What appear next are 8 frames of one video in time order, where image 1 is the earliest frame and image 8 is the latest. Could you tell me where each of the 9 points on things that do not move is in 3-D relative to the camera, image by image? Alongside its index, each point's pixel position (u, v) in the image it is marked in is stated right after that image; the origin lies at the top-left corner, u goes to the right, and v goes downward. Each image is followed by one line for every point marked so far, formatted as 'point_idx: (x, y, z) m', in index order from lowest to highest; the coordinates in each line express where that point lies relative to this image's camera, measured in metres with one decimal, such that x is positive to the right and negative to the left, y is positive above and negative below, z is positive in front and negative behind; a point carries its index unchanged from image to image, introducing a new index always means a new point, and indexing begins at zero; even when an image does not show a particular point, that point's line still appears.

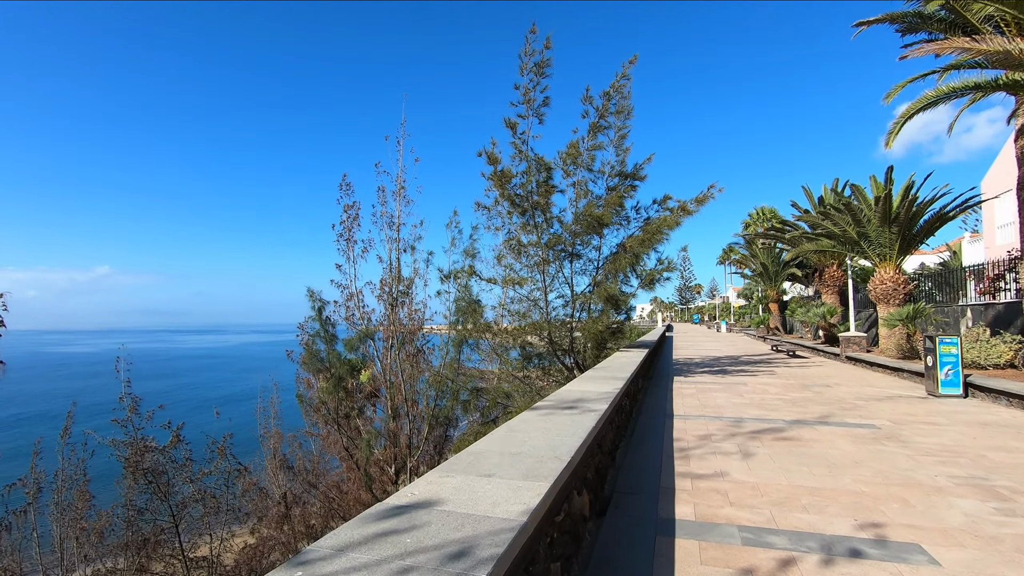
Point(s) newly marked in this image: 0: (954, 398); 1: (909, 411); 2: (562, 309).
0: (+9.4, -2.3, +11.5) m
1: (+7.3, -2.3, +9.9) m
2: (+1.4, -0.6, +14.8) m
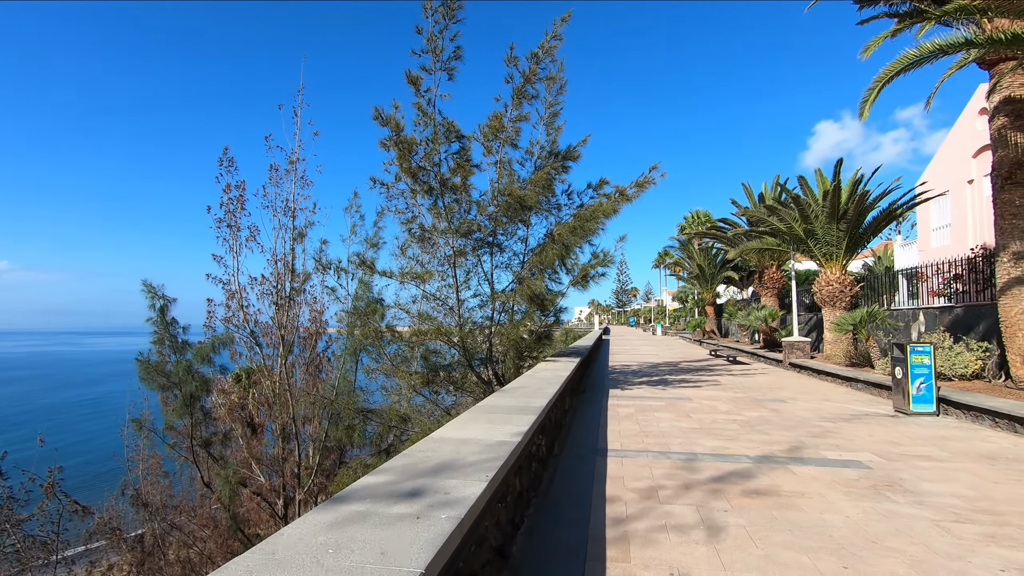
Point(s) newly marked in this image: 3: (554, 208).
0: (+7.6, -2.3, +9.8) m
1: (+5.6, -2.2, +8.0) m
2: (-0.8, -0.5, +12.3) m
3: (+1.0, +1.9, +13.1) m
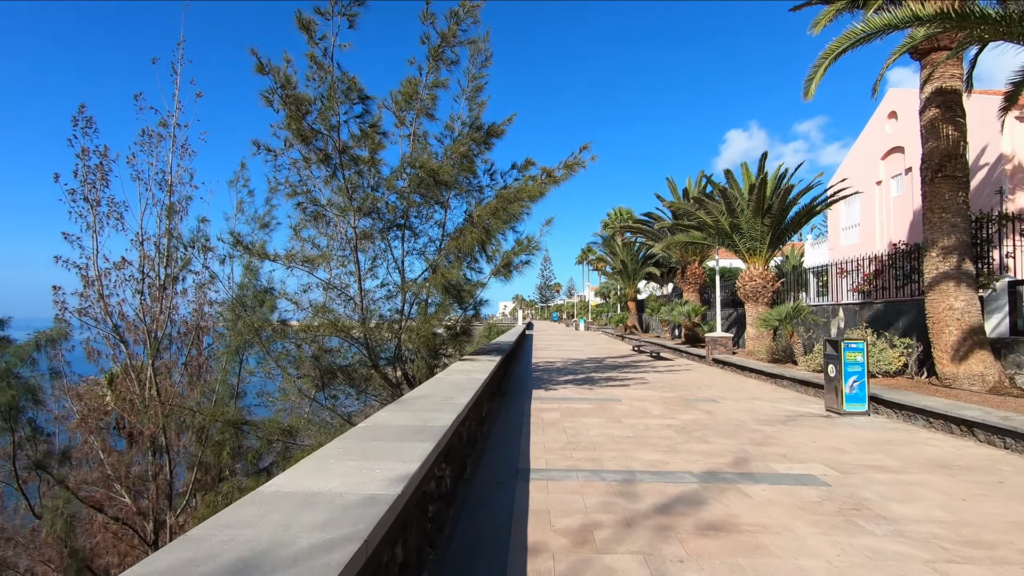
0: (+6.1, -2.2, +9.4) m
1: (+4.4, -2.1, +7.3) m
2: (-2.5, -0.3, +10.7) m
3: (-0.8, +2.2, +11.7) m
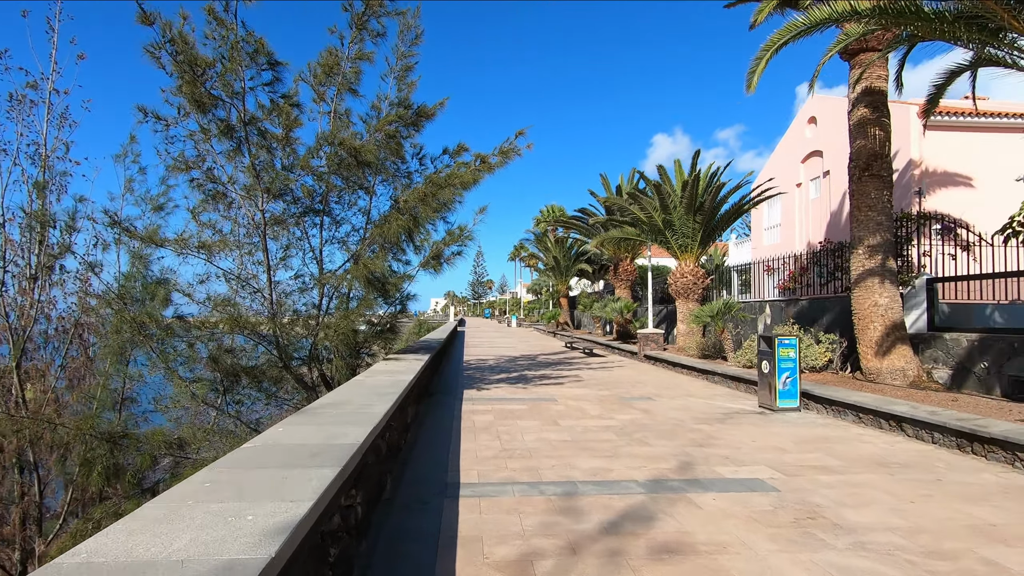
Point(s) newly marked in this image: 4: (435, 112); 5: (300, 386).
0: (+4.9, -2.2, +9.4) m
1: (+3.5, -2.0, +7.2) m
2: (-3.8, -0.1, +9.6) m
3: (-2.2, +2.3, +10.8) m
4: (-1.8, +4.1, +12.6) m
5: (-3.8, -1.8, +9.7) m
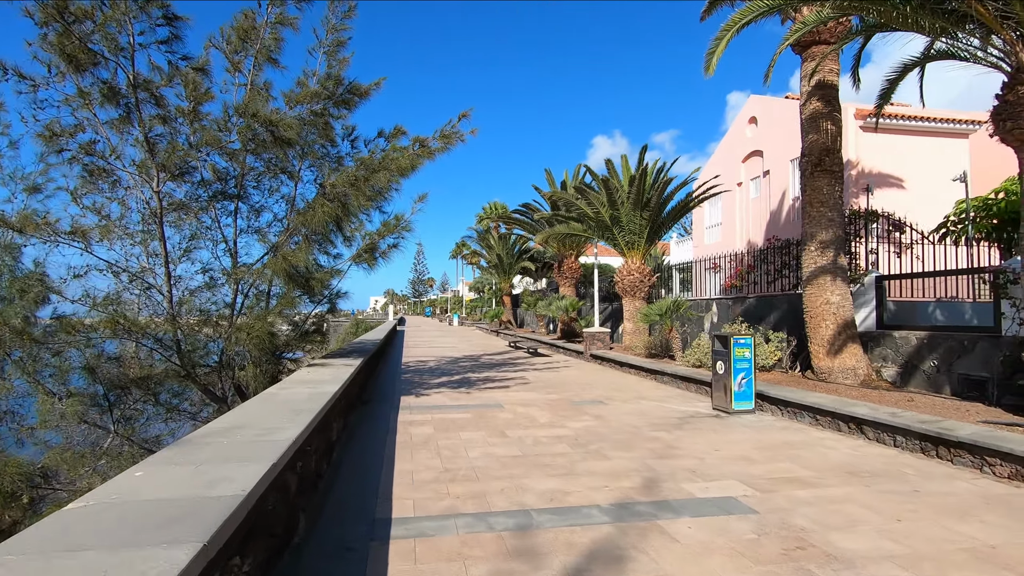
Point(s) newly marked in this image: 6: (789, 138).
0: (+3.9, -2.1, +9.1) m
1: (+2.8, -2.0, +6.7) m
2: (-4.7, -0.1, +8.3) m
3: (-3.2, +2.4, +9.7) m
4: (-3.0, +4.2, +11.5) m
5: (-4.7, -1.7, +8.4) m
6: (+9.5, +5.2, +18.6) m
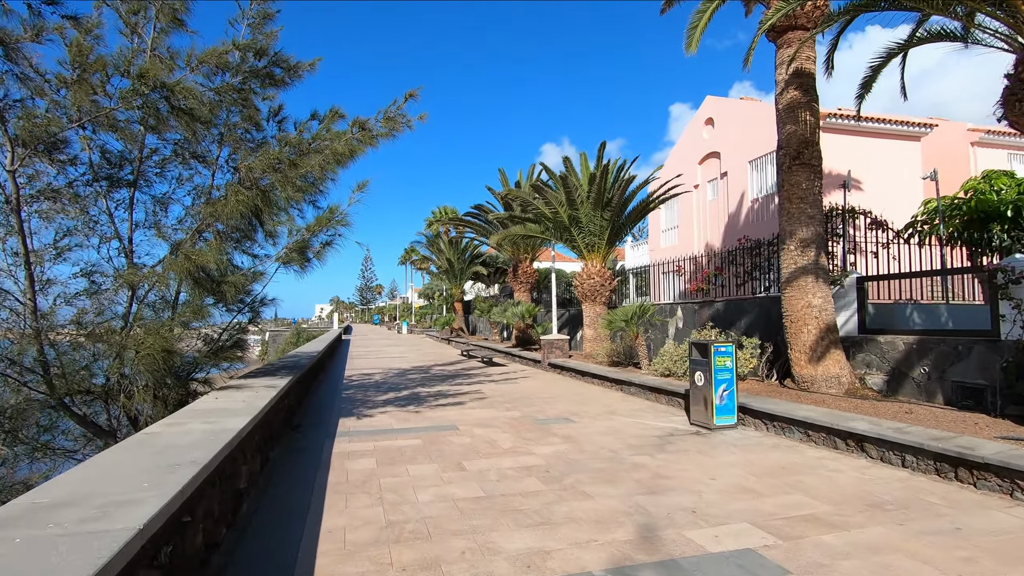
0: (+3.3, -2.2, +8.2) m
1: (+2.4, -2.0, +5.7) m
2: (-5.2, -0.2, +6.7) m
3: (-3.9, +2.3, +8.2) m
4: (-3.9, +4.1, +10.0) m
5: (-5.3, -1.8, +6.7) m
6: (+8.0, +5.0, +18.3) m
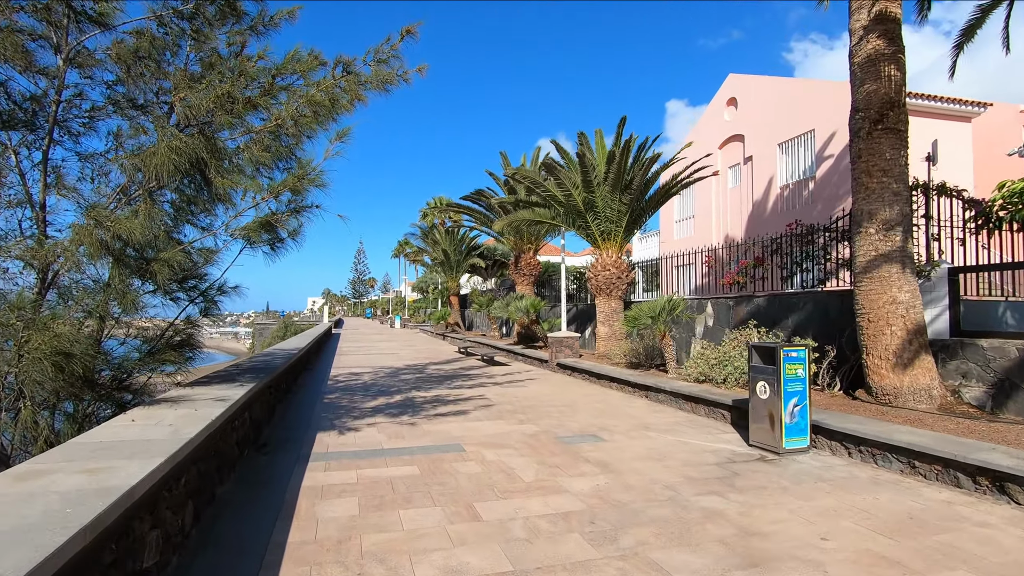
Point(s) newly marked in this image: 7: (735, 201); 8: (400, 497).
0: (+3.5, -2.0, +6.6) m
1: (+2.7, -1.9, +4.1) m
2: (-4.9, 0.0, +4.9) m
3: (-3.6, +2.5, +6.5) m
4: (-3.6, +4.3, +8.3) m
5: (-5.0, -1.6, +5.0) m
6: (+8.1, +5.2, +16.7) m
7: (+7.7, +3.0, +18.5) m
8: (-1.0, -1.9, +5.0) m
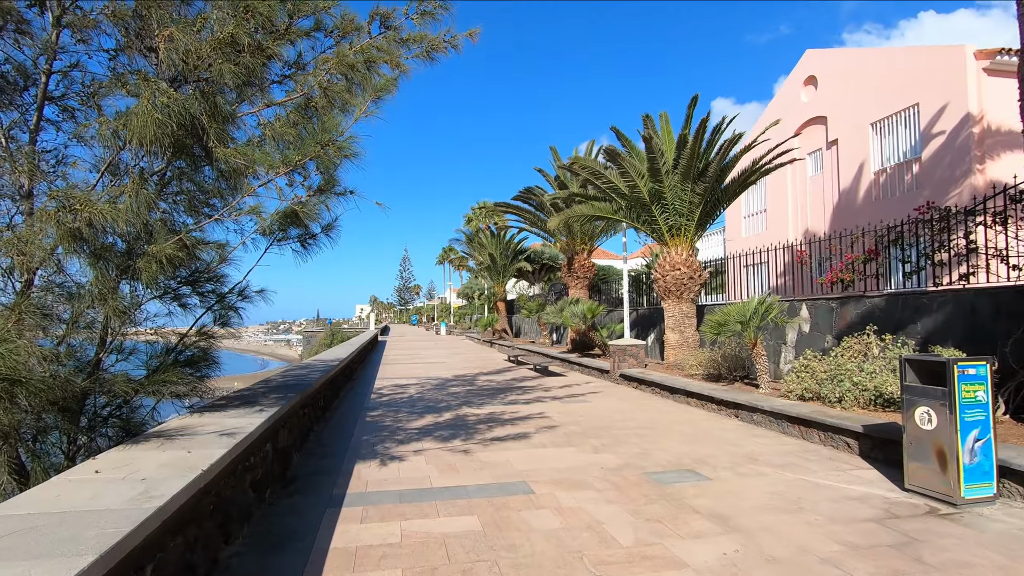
0: (+4.3, -2.0, +4.9) m
1: (+3.2, -1.9, +2.5) m
2: (-4.3, 0.0, +4.0) m
3: (-2.9, +2.4, +5.4) m
4: (-2.8, +4.2, +7.2) m
5: (-4.3, -1.6, +4.0) m
6: (+9.6, +5.2, +14.7) m
7: (+9.3, +3.0, +16.6) m
8: (-0.4, -1.9, +3.7) m
